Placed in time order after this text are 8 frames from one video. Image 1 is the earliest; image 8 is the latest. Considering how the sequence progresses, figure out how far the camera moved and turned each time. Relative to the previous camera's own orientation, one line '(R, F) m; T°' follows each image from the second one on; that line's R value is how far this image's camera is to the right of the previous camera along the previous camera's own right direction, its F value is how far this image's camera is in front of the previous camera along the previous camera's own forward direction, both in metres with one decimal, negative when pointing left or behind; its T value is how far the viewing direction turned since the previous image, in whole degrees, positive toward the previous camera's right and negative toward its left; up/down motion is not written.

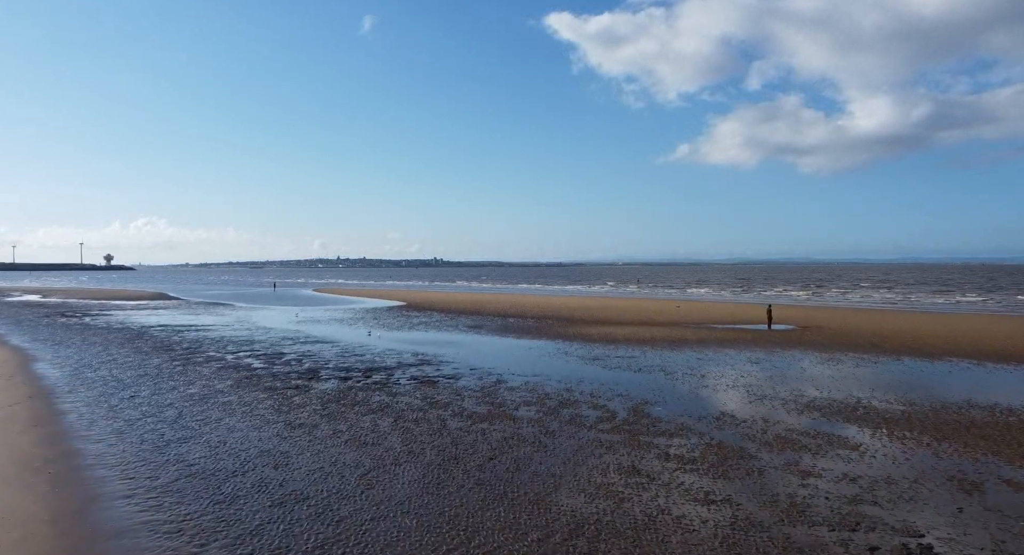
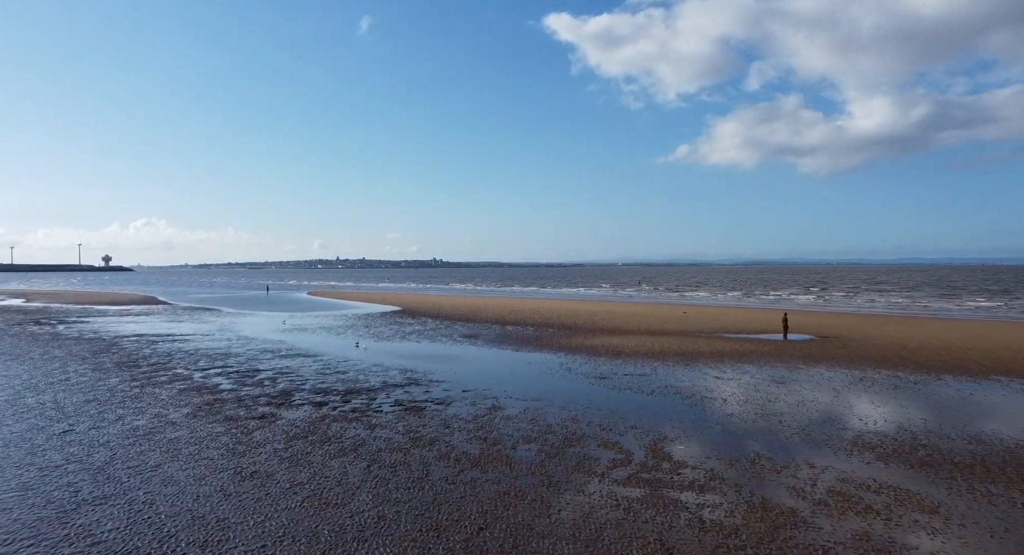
(0.0, +1.5) m; 0°
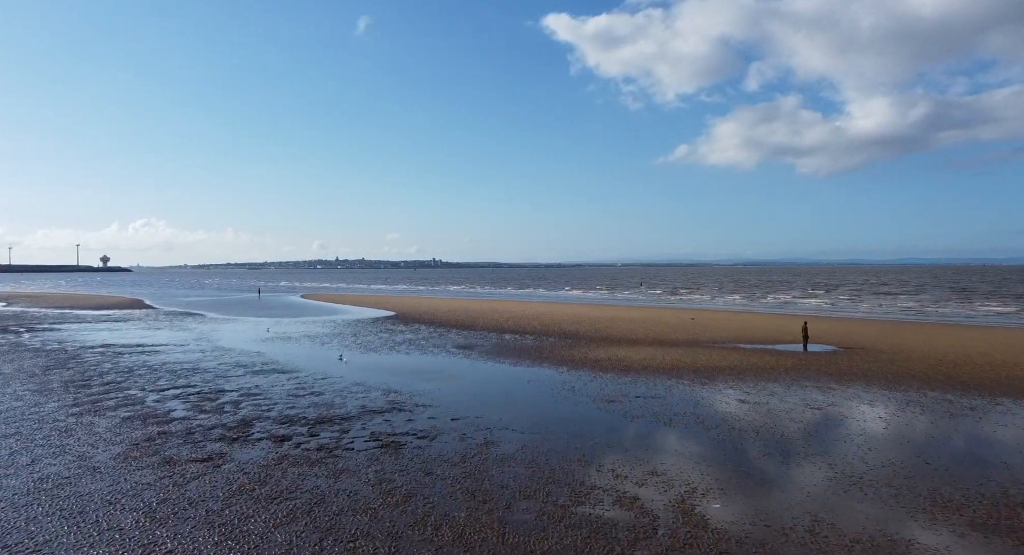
(+0.1, +1.7) m; 0°
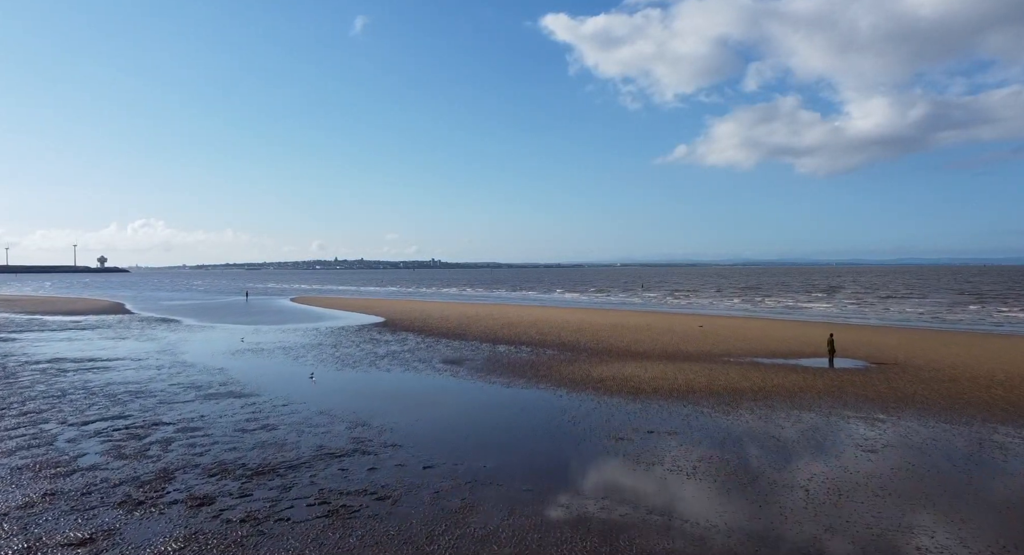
(+0.2, +2.2) m; 0°
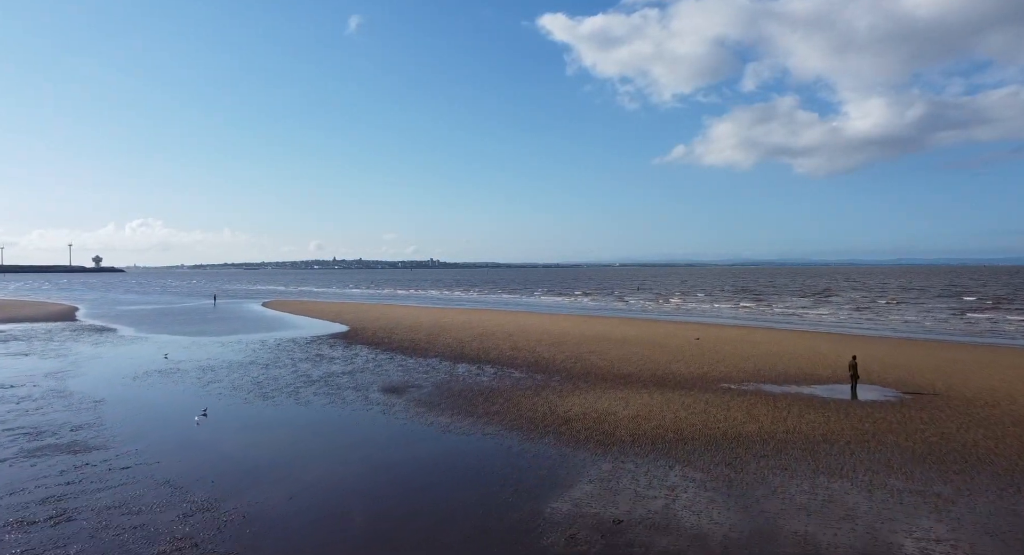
(+1.2, +3.6) m; 0°
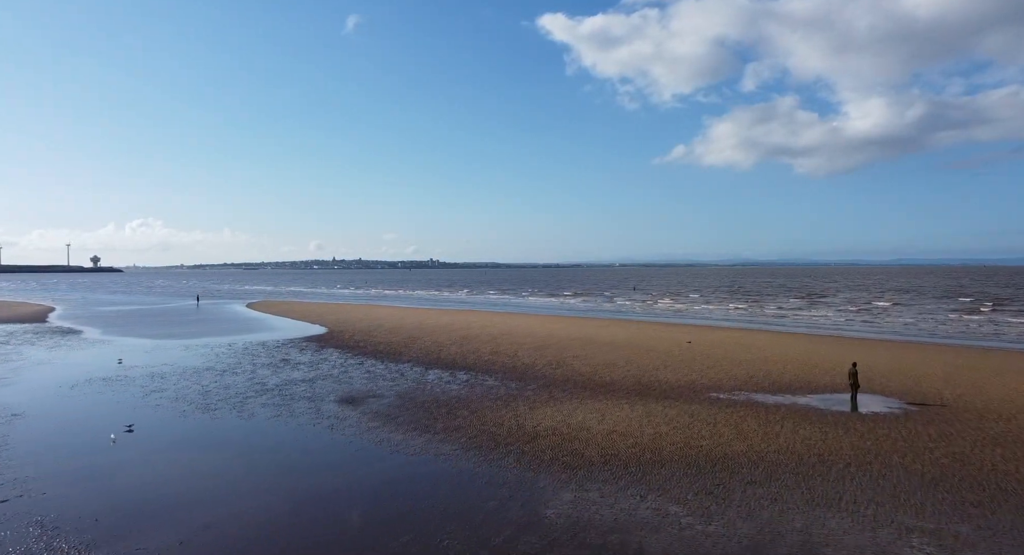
(+0.8, +1.4) m; 0°
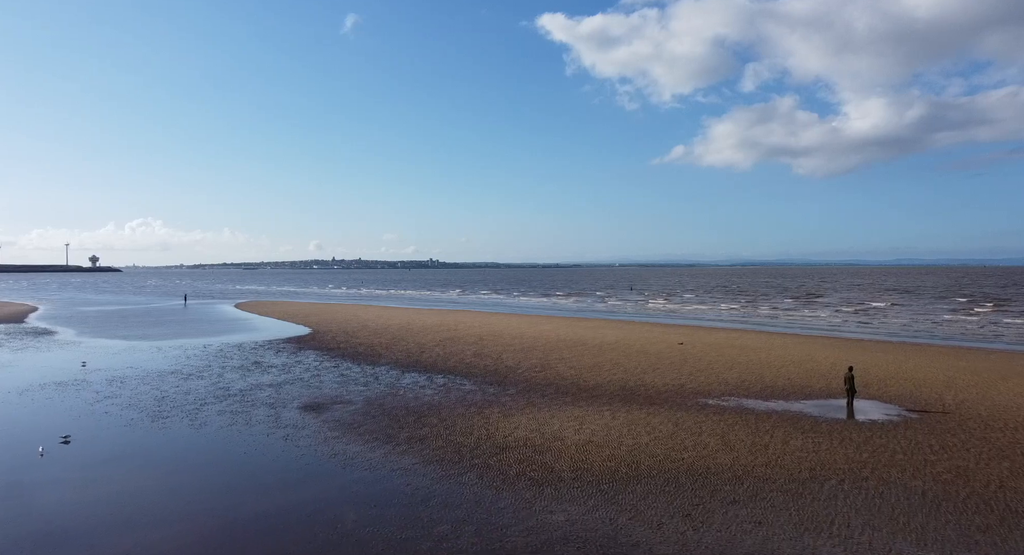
(+0.6, +0.9) m; 0°
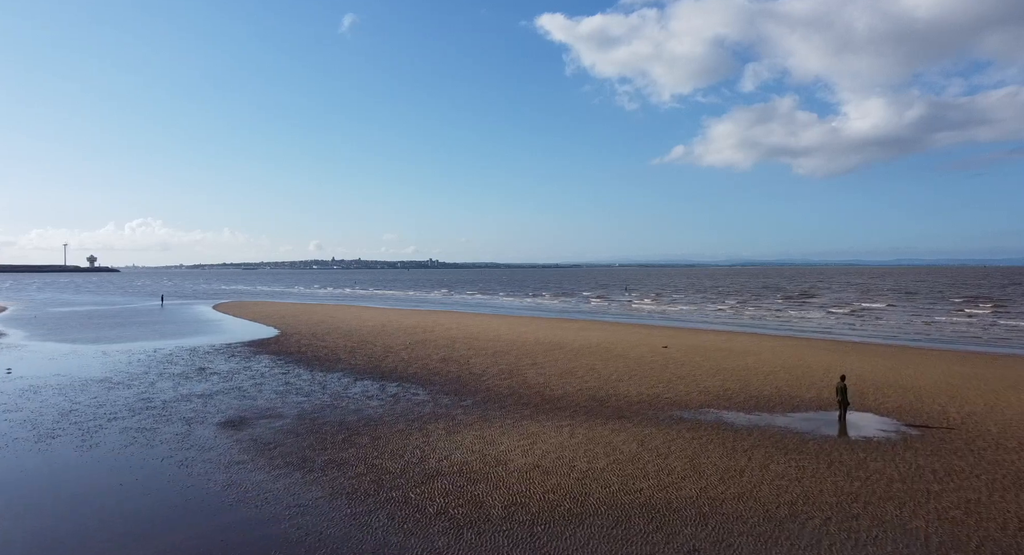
(+1.1, +1.7) m; 0°
